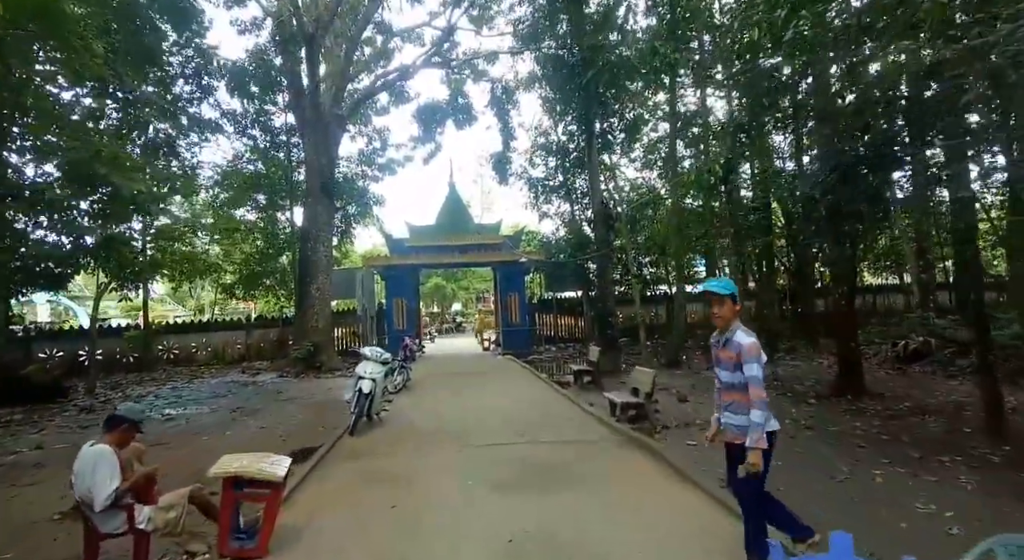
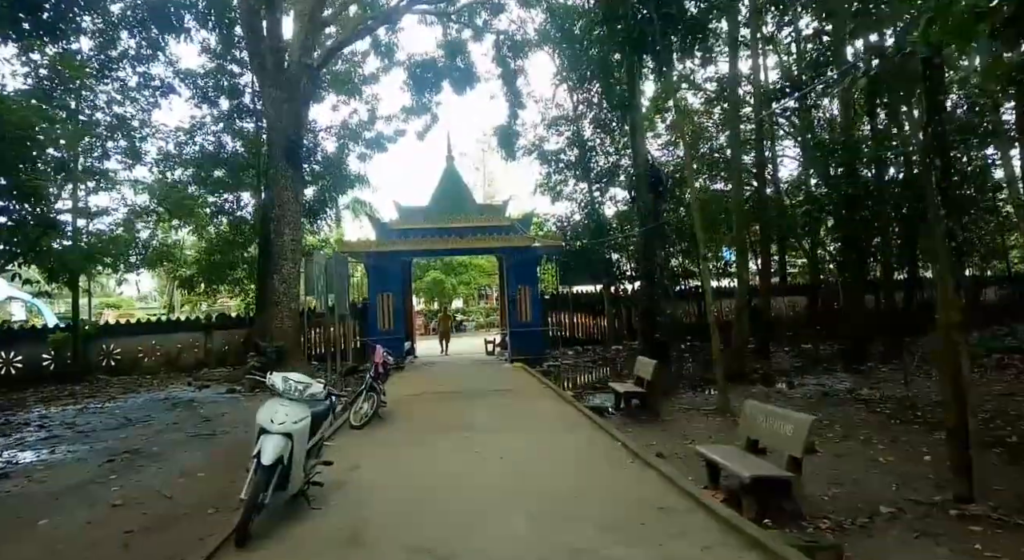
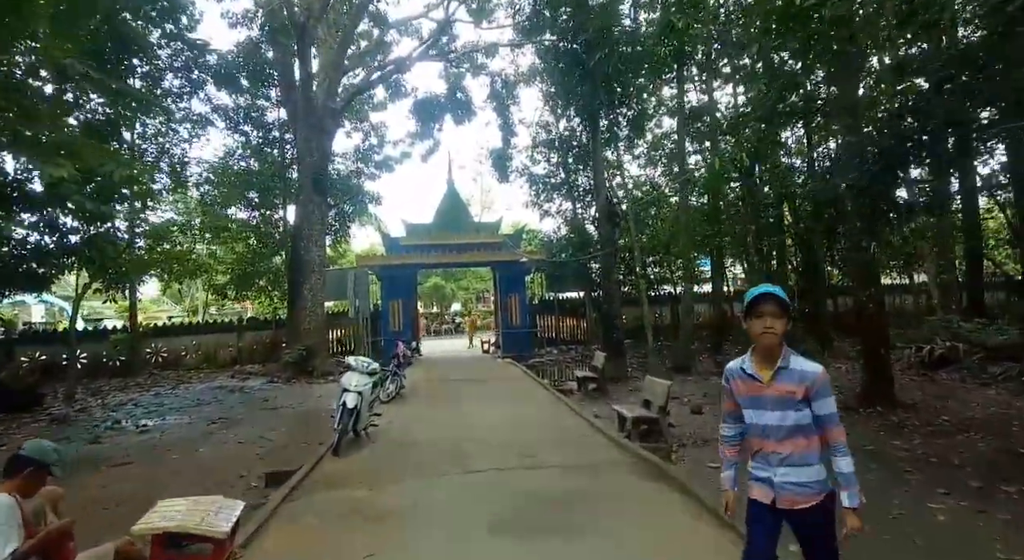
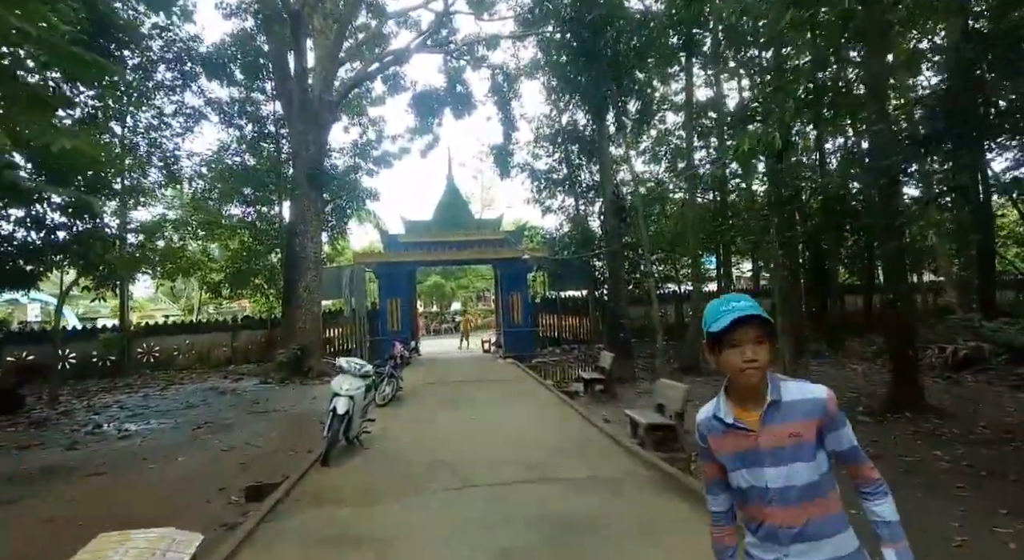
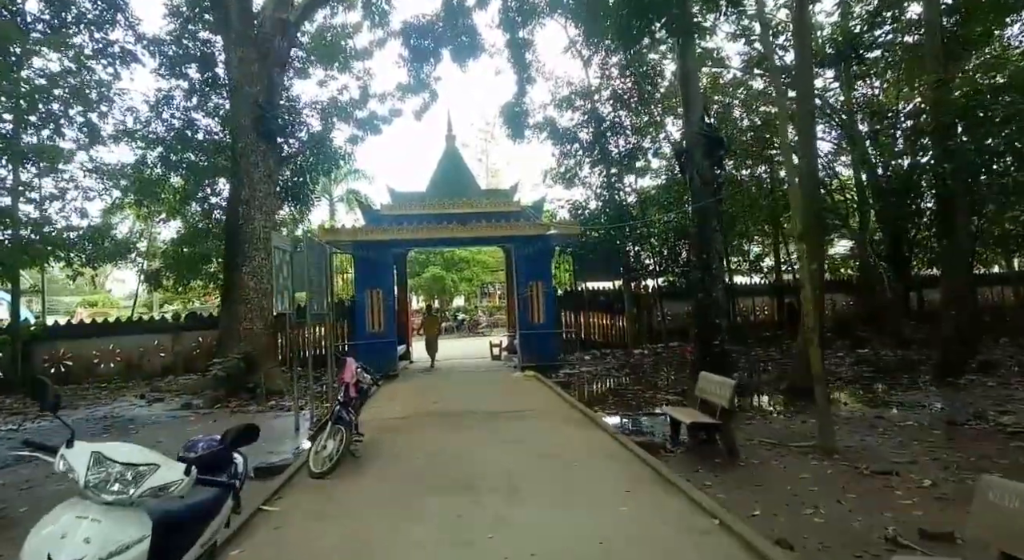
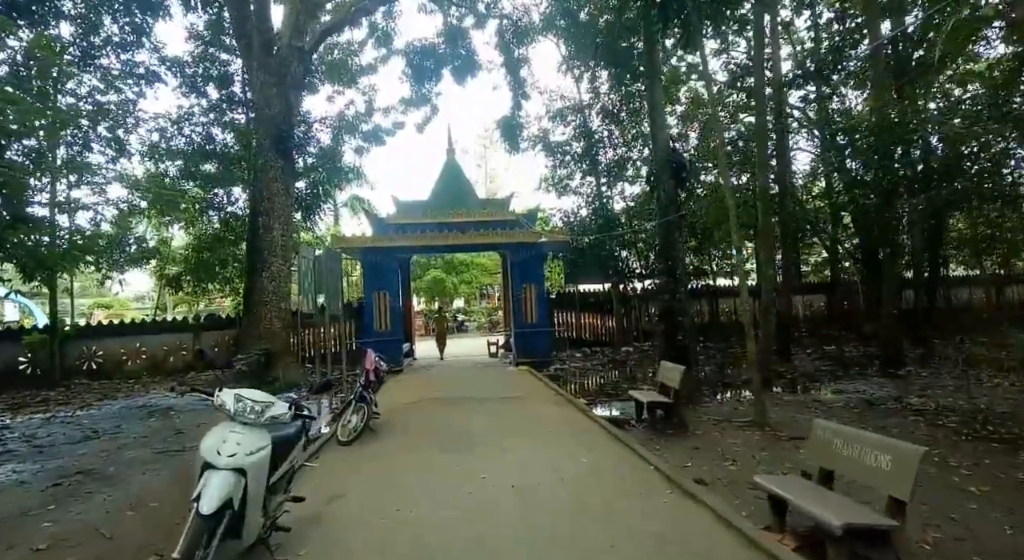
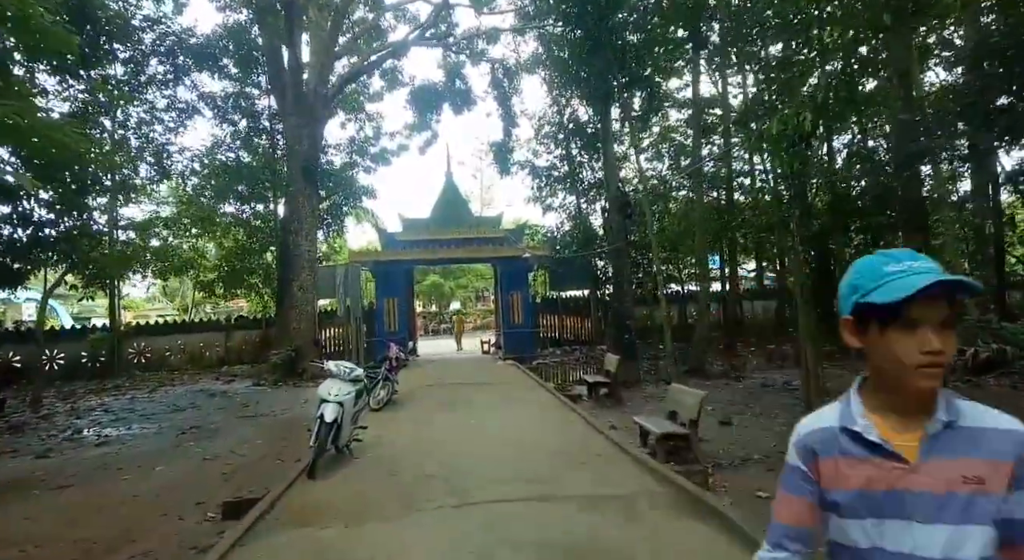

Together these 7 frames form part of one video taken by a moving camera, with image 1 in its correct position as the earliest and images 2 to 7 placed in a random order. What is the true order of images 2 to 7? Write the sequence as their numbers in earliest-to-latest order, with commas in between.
3, 4, 7, 2, 6, 5
